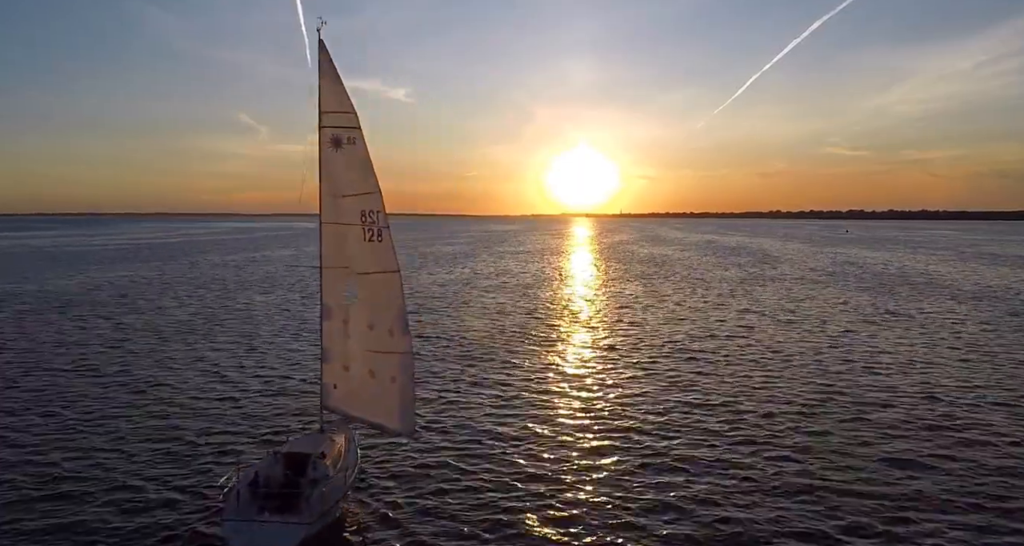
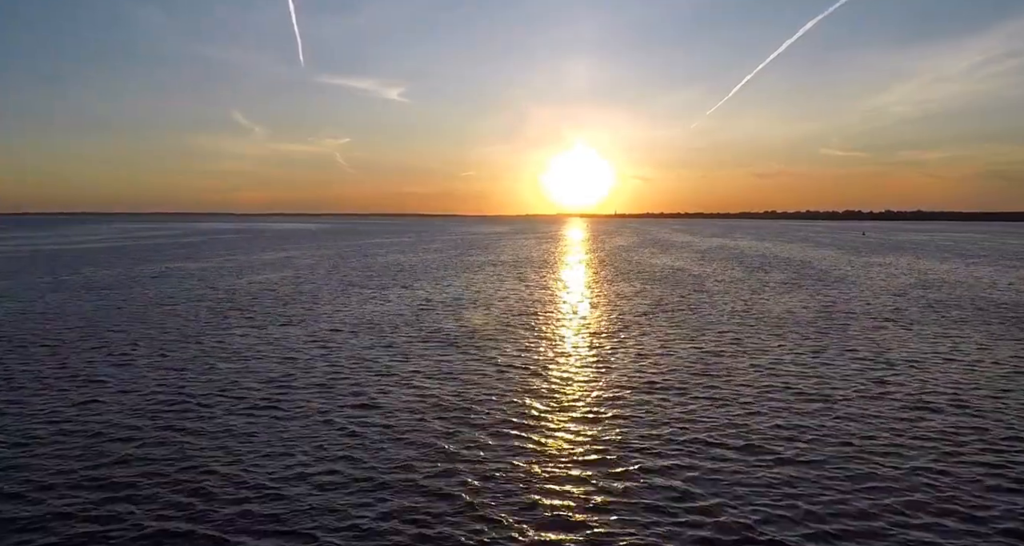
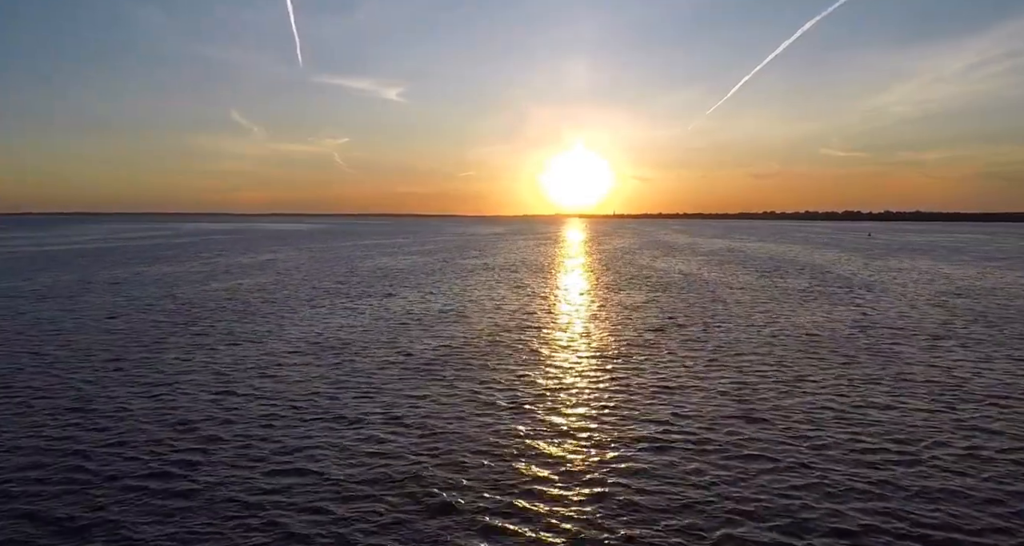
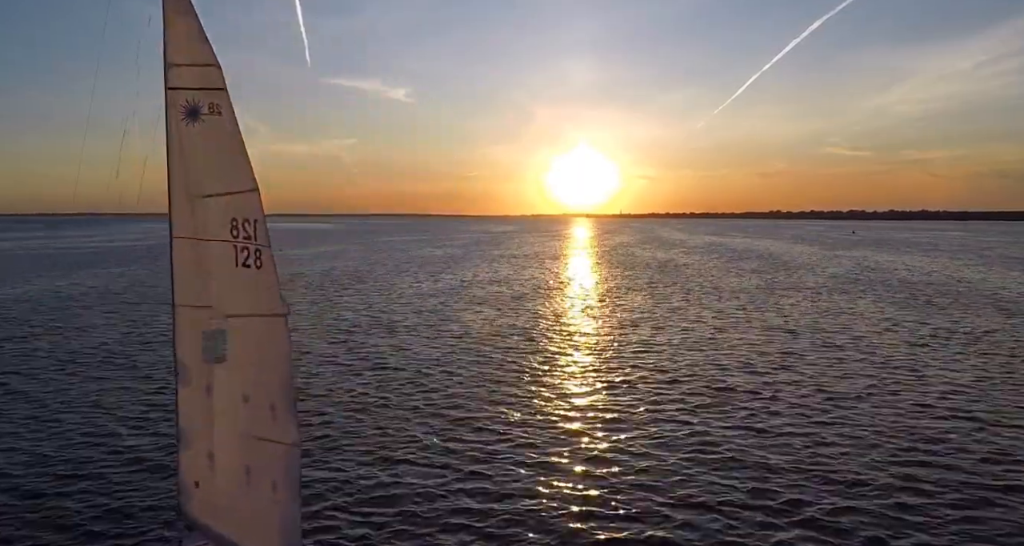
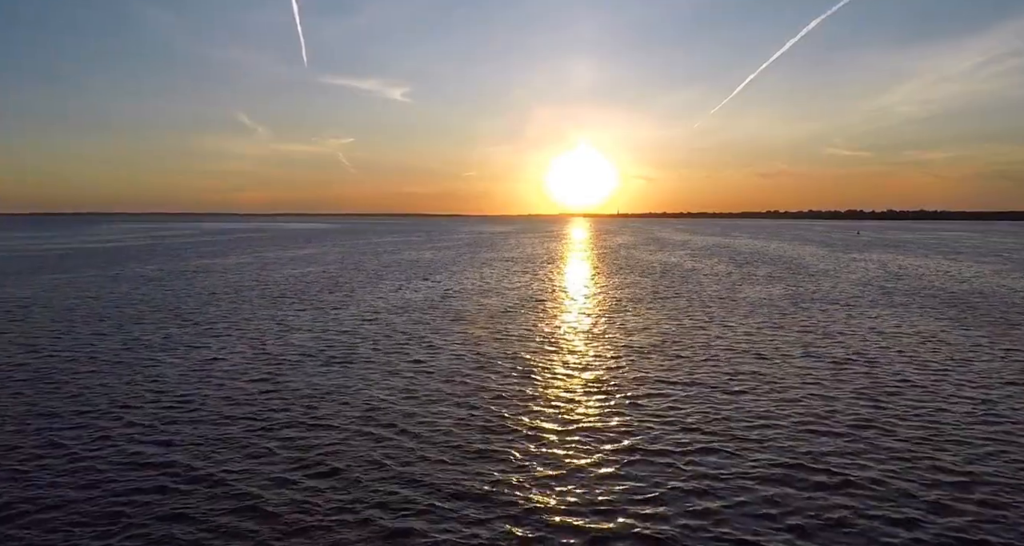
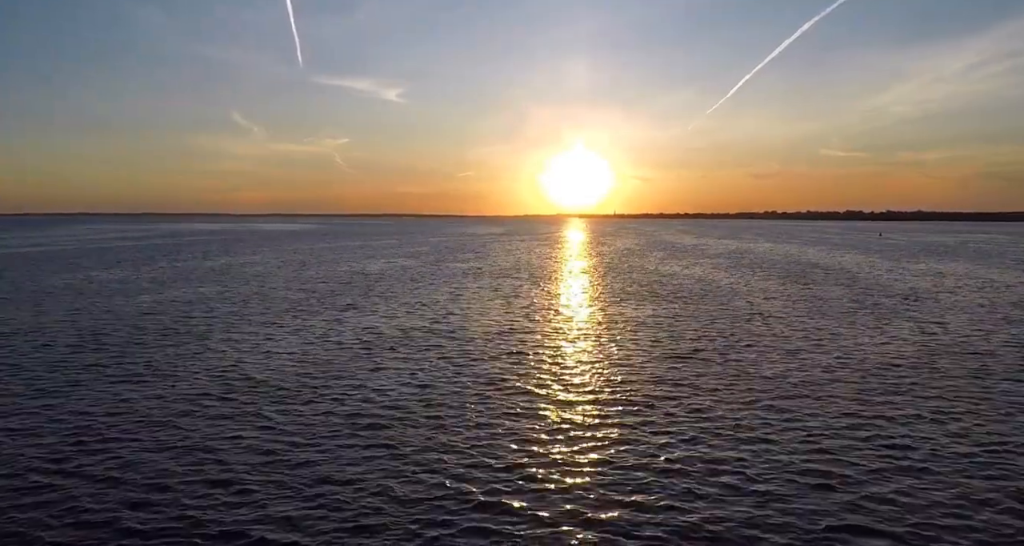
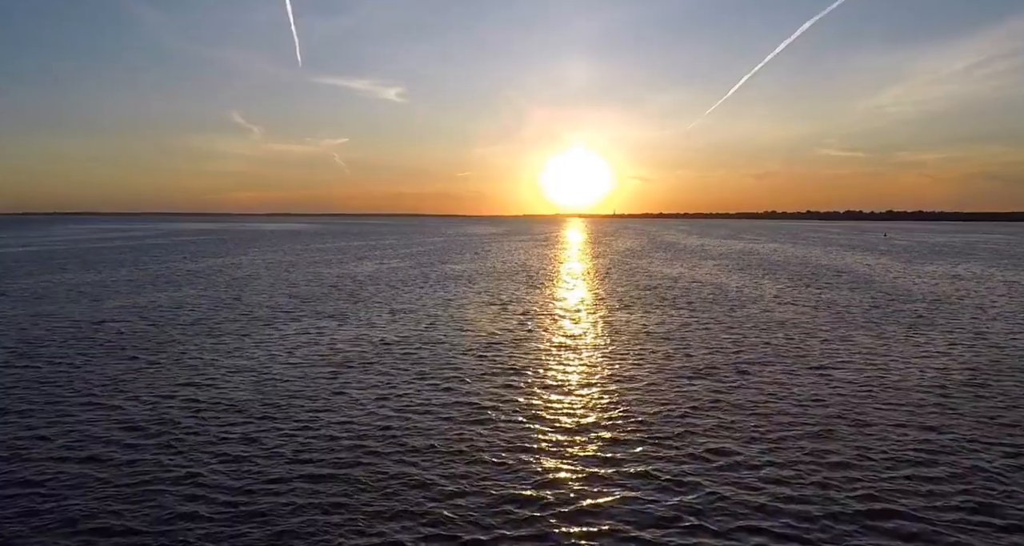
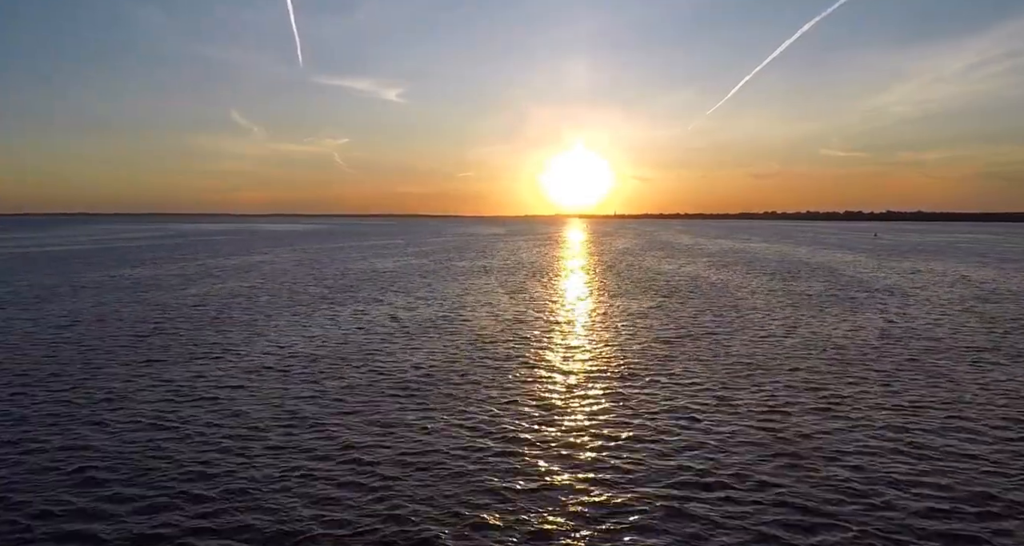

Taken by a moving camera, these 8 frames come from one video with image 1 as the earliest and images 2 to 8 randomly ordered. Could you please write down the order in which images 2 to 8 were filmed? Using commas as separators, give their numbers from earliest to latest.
4, 5, 2, 3, 8, 6, 7
